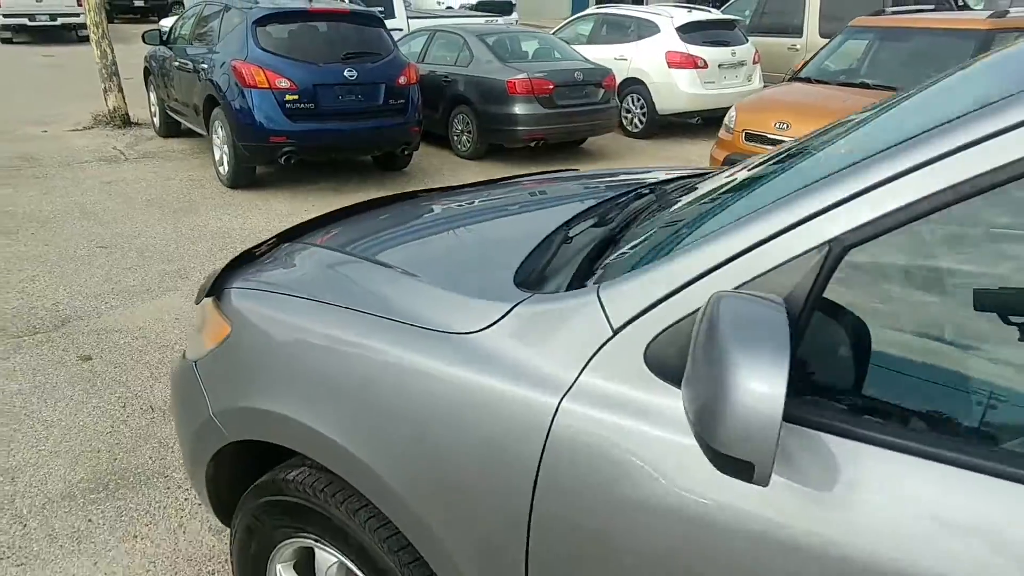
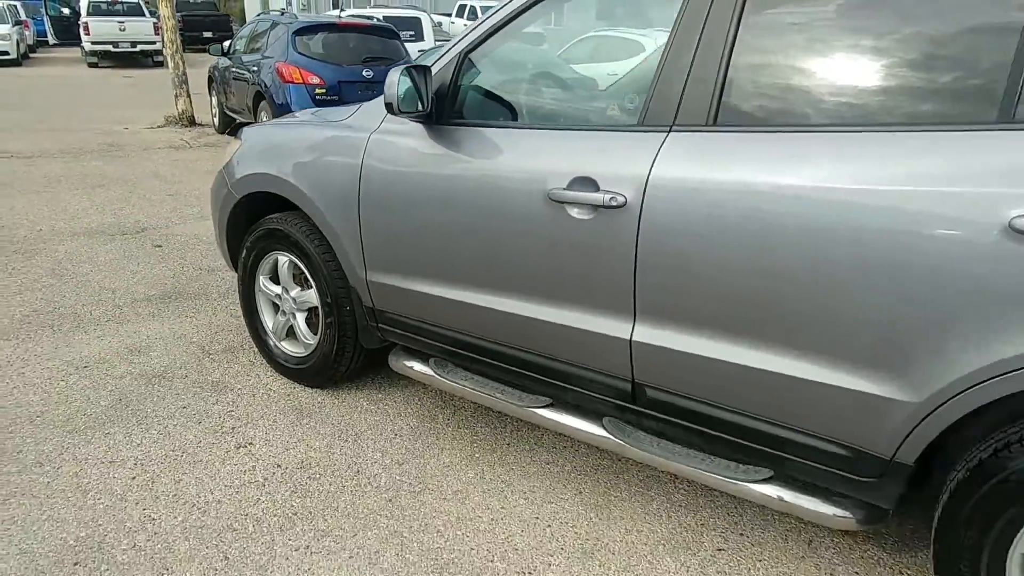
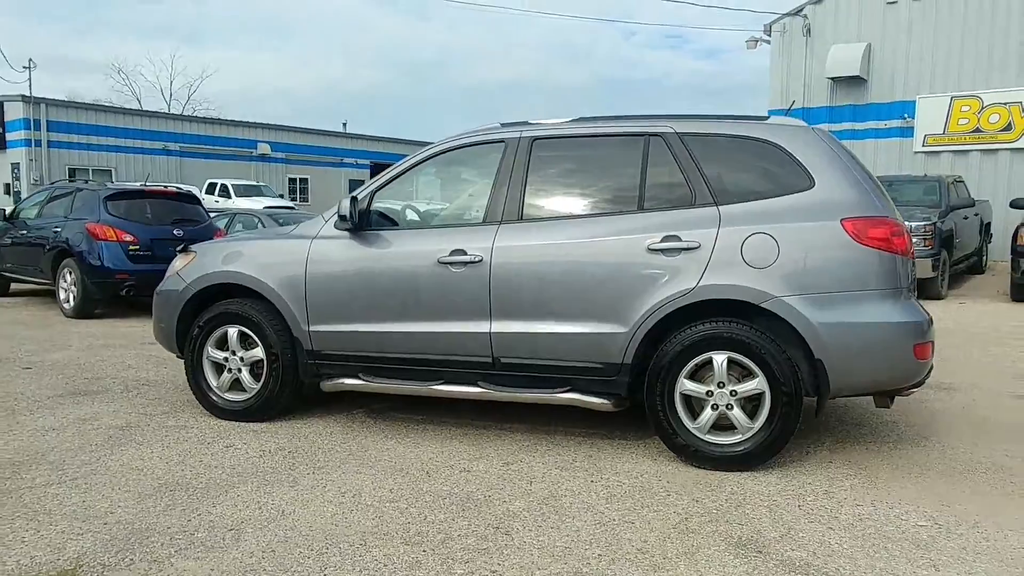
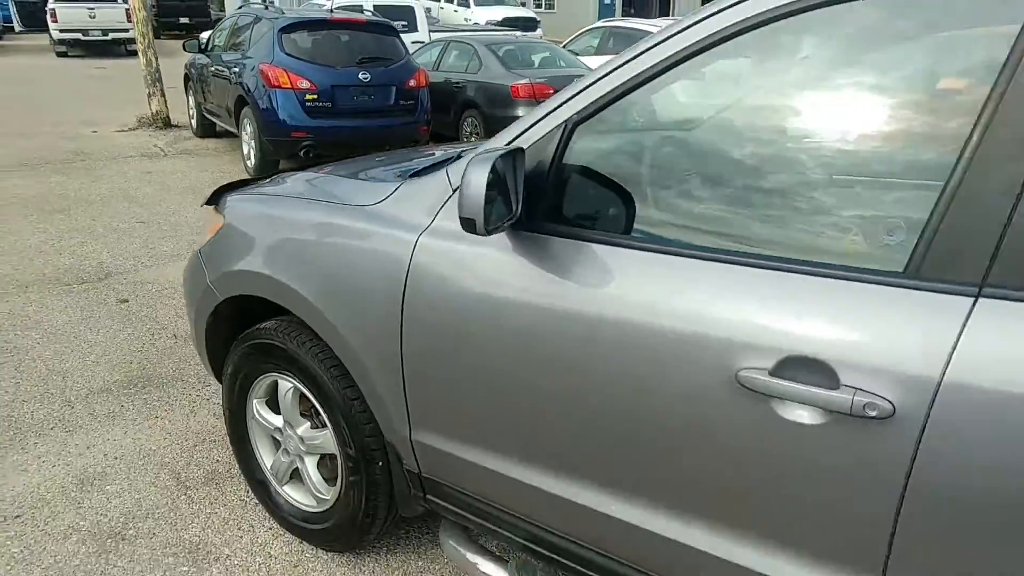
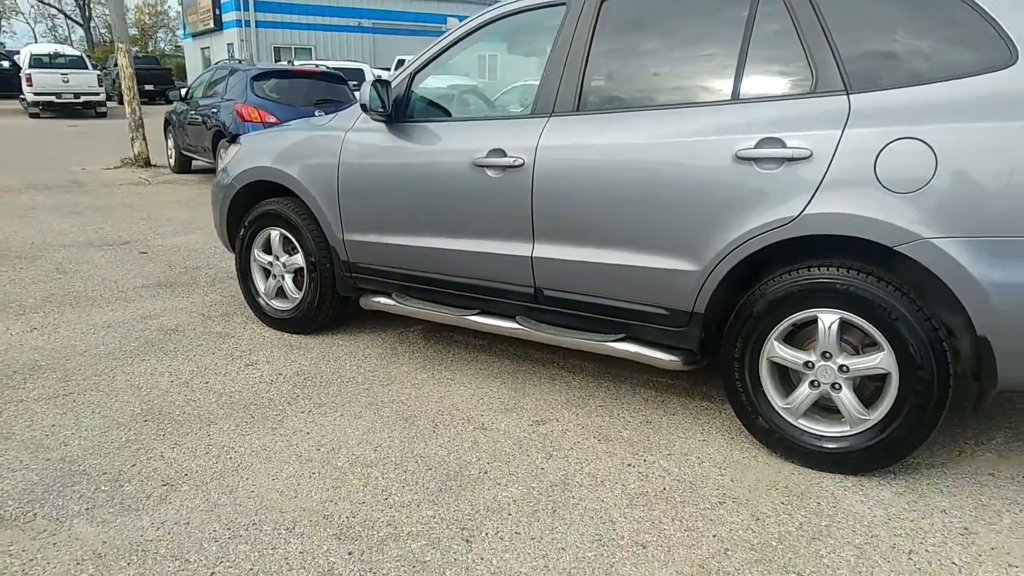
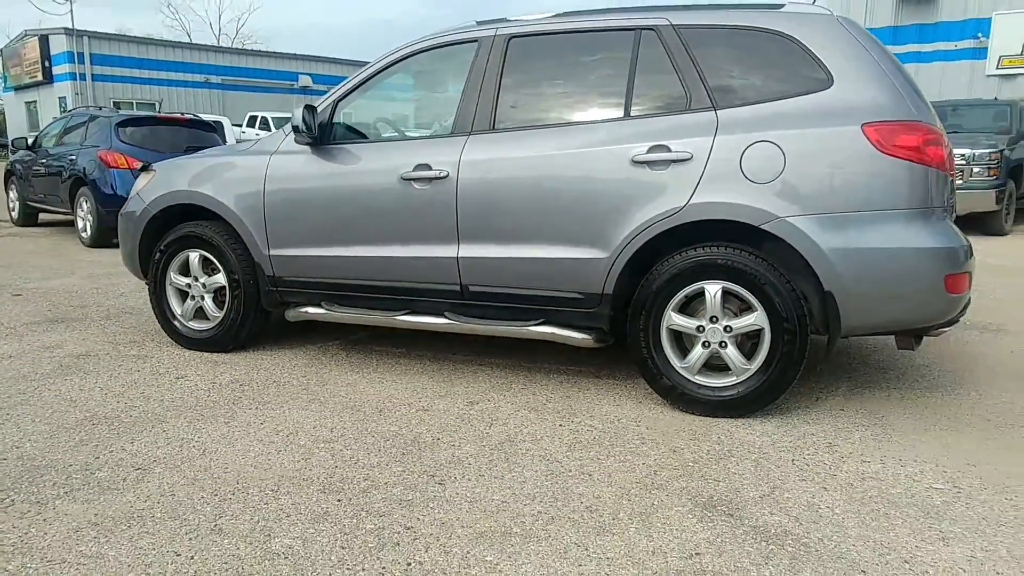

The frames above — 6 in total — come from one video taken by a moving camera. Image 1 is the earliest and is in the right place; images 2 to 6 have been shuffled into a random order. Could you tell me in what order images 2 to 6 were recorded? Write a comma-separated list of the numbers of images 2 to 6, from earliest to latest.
4, 2, 5, 6, 3
